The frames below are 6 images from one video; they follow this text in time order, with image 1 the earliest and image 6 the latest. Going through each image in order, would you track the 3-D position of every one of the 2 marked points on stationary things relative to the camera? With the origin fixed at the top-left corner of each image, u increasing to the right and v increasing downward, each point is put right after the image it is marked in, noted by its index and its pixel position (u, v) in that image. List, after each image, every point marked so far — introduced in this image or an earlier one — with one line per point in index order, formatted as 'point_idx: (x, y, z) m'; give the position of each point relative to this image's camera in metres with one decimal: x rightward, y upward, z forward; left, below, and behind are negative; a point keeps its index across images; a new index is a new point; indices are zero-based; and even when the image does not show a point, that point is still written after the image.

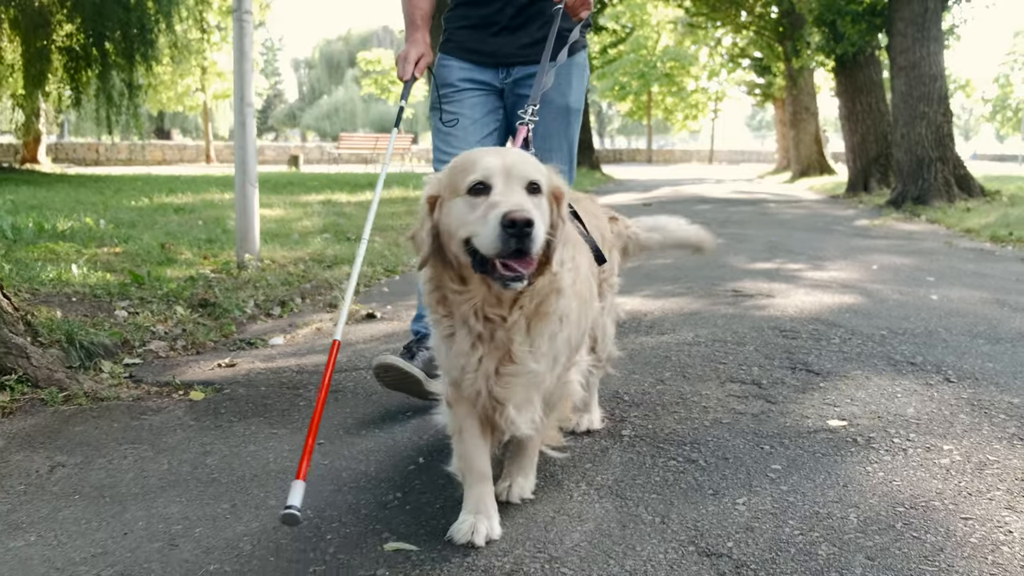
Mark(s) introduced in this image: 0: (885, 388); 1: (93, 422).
0: (+1.2, -0.3, +3.3) m
1: (-1.3, -0.4, +3.0) m
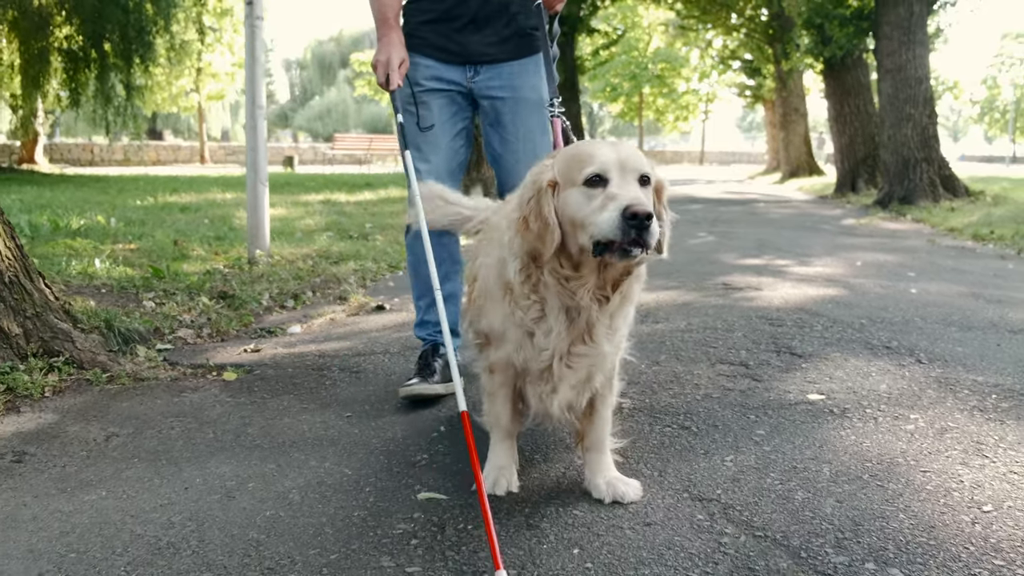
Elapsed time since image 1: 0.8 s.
0: (+1.3, -0.3, +3.6) m
1: (-1.2, -0.4, +3.3) m
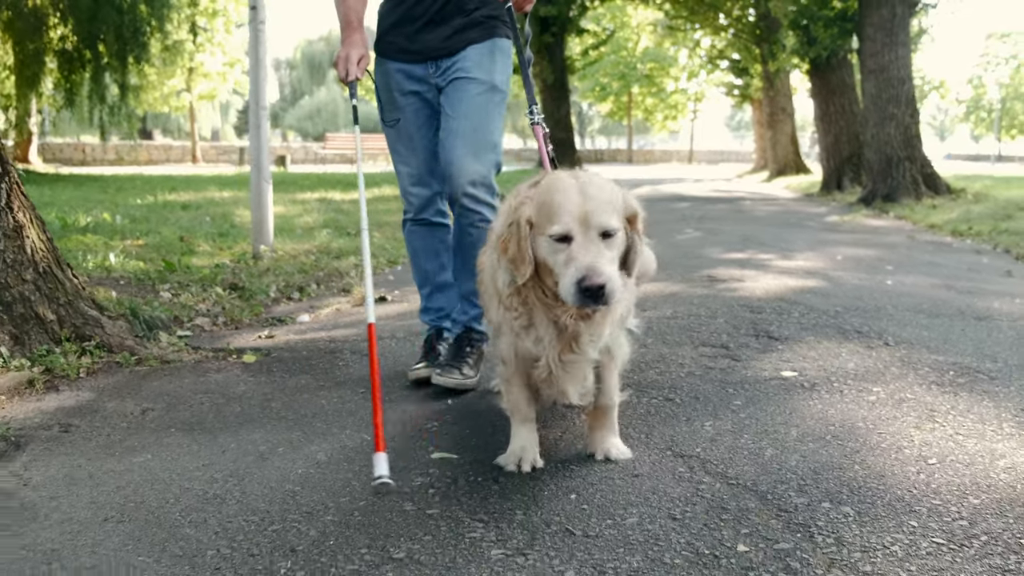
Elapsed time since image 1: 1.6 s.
0: (+1.2, -0.2, +3.9) m
1: (-1.2, -0.3, +3.6) m
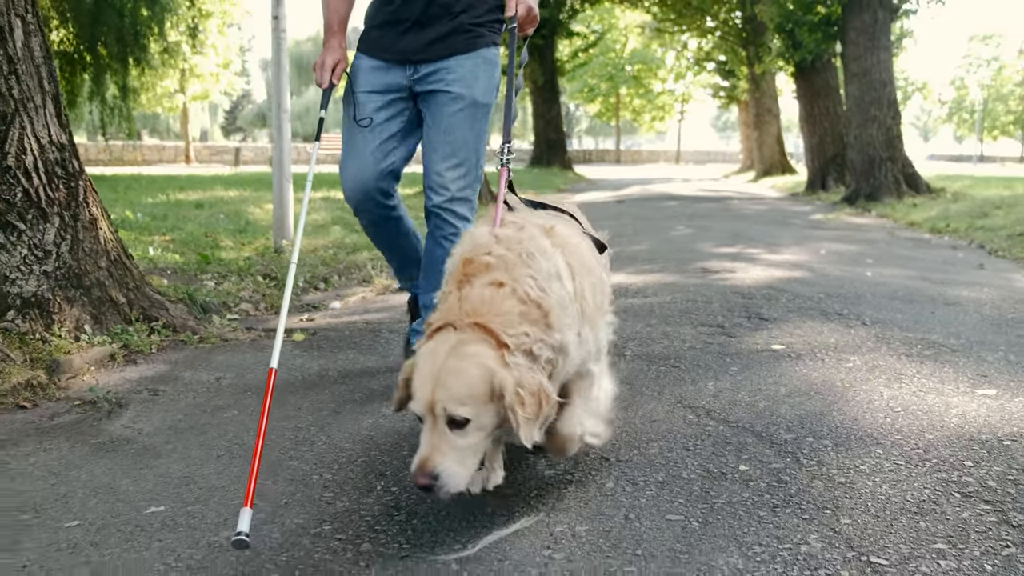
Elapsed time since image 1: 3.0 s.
0: (+1.3, -0.2, +4.4) m
1: (-1.1, -0.3, +4.1) m
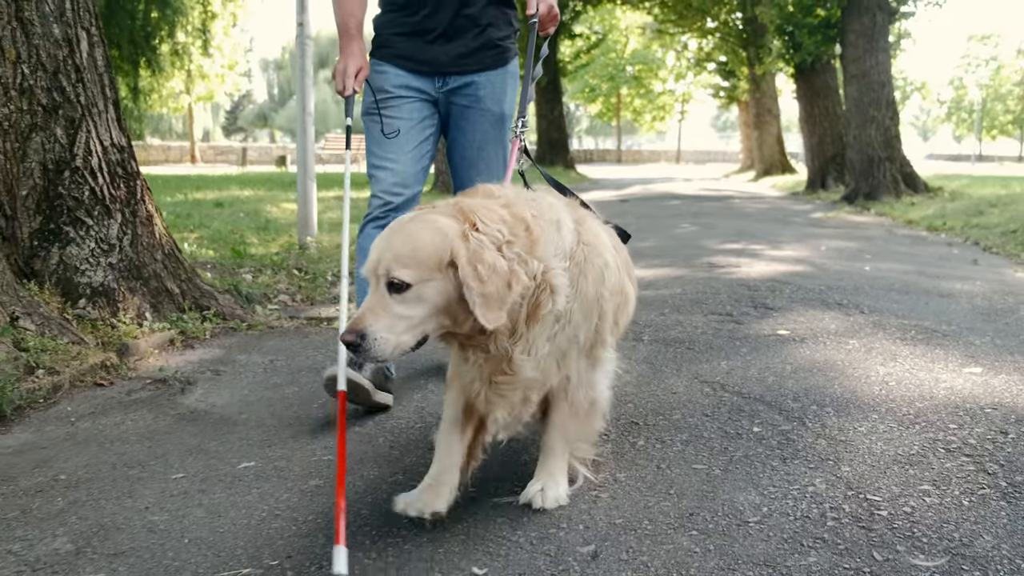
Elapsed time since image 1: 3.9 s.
0: (+1.5, -0.1, +4.7) m
1: (-1.0, -0.2, +4.4) m
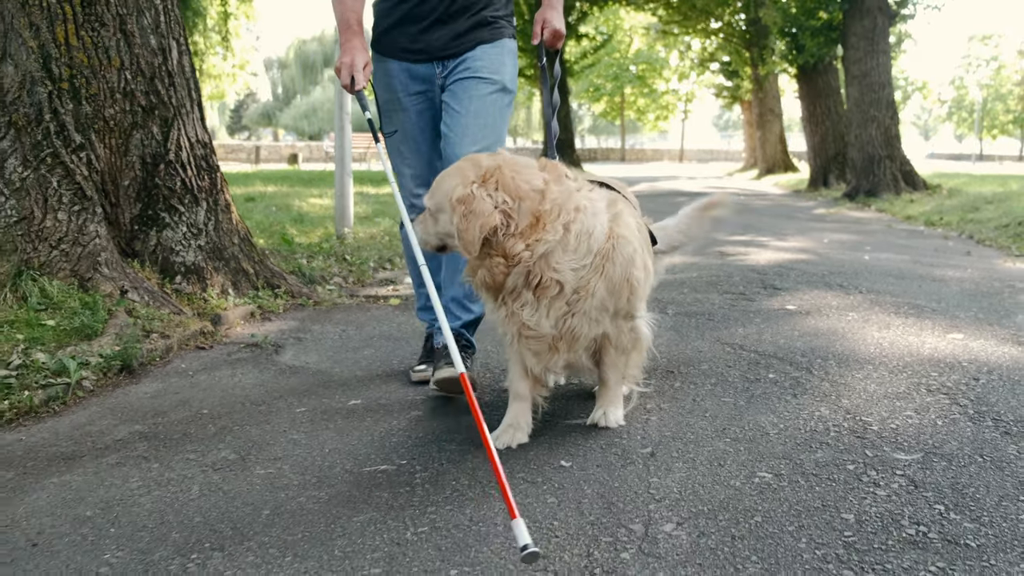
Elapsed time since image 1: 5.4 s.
0: (+1.6, 0.0, +5.3) m
1: (-0.8, -0.1, +5.0) m
